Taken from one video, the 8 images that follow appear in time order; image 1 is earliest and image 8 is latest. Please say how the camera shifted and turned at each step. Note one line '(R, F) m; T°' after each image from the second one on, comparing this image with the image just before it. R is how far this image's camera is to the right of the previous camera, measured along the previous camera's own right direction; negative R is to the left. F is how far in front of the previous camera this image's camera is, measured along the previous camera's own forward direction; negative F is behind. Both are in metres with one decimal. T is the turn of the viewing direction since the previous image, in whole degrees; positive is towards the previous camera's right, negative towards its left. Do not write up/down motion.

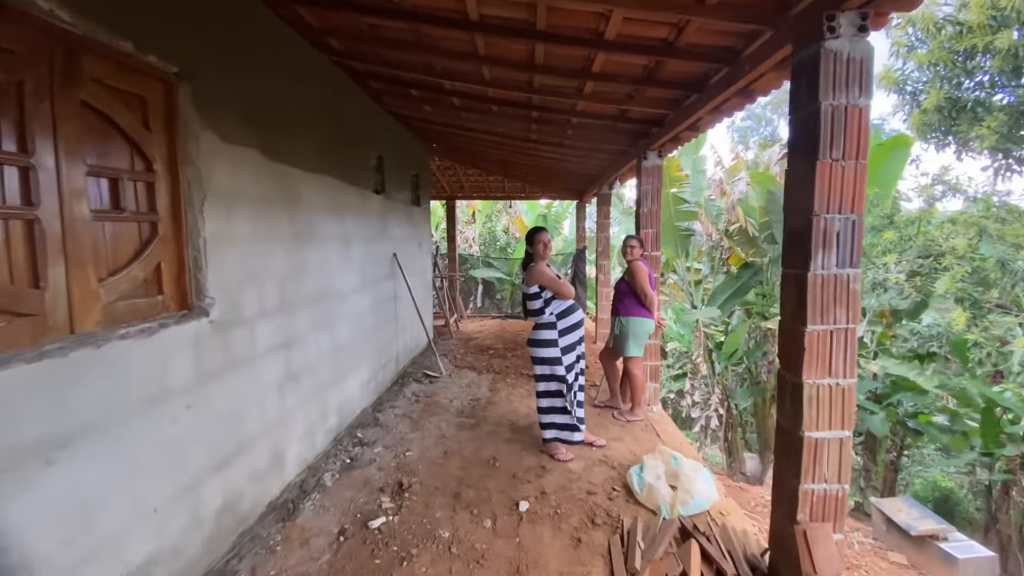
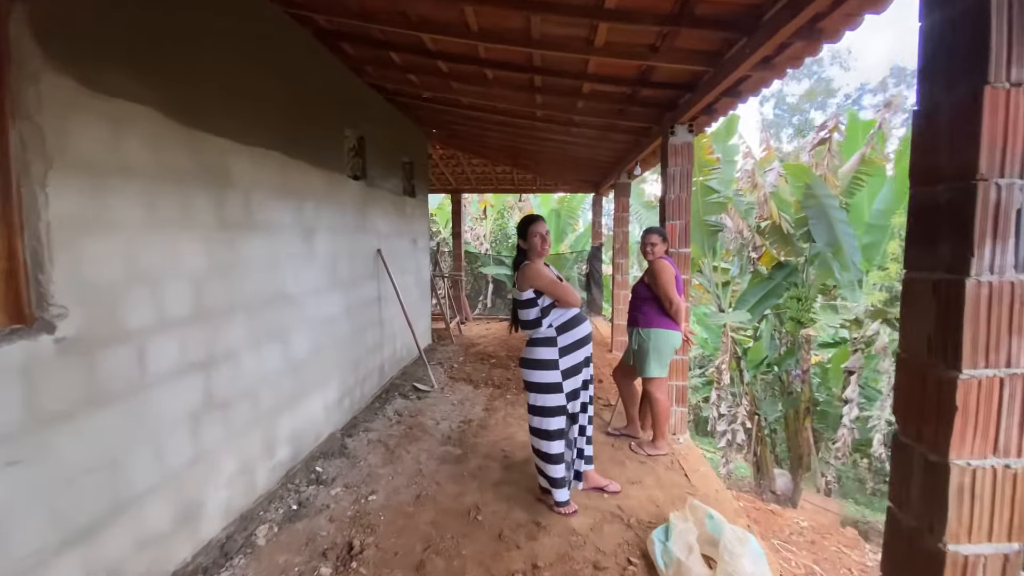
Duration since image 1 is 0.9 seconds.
(+0.2, +0.7) m; -2°
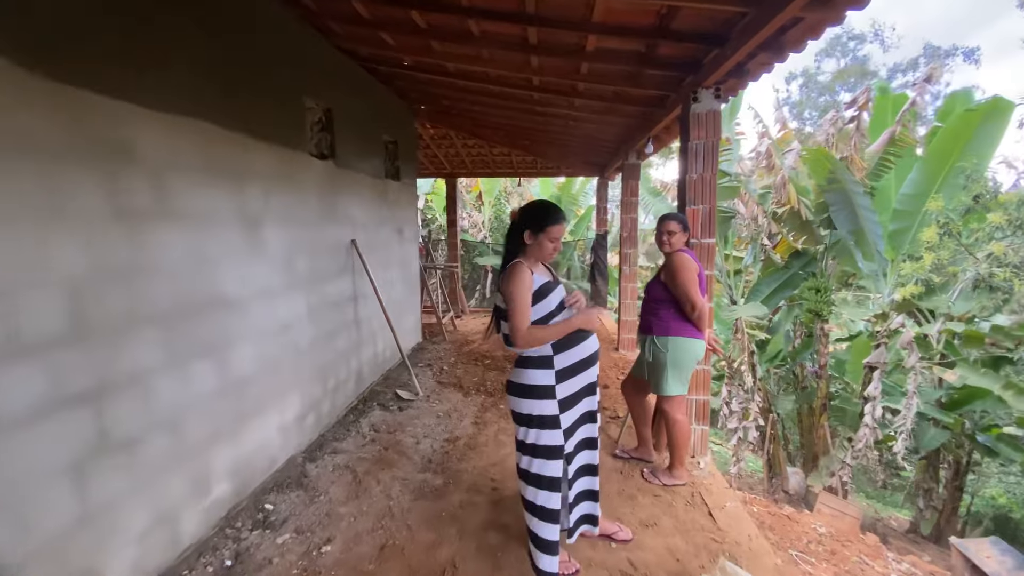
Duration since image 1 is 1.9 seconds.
(+0.1, +0.5) m; 0°
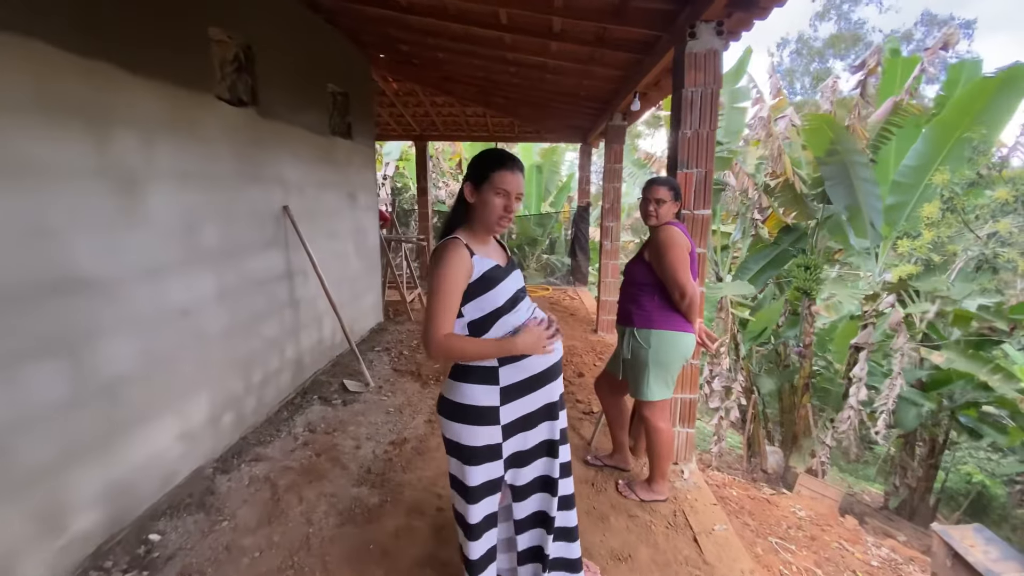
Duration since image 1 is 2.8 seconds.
(+0.2, +0.5) m; +2°
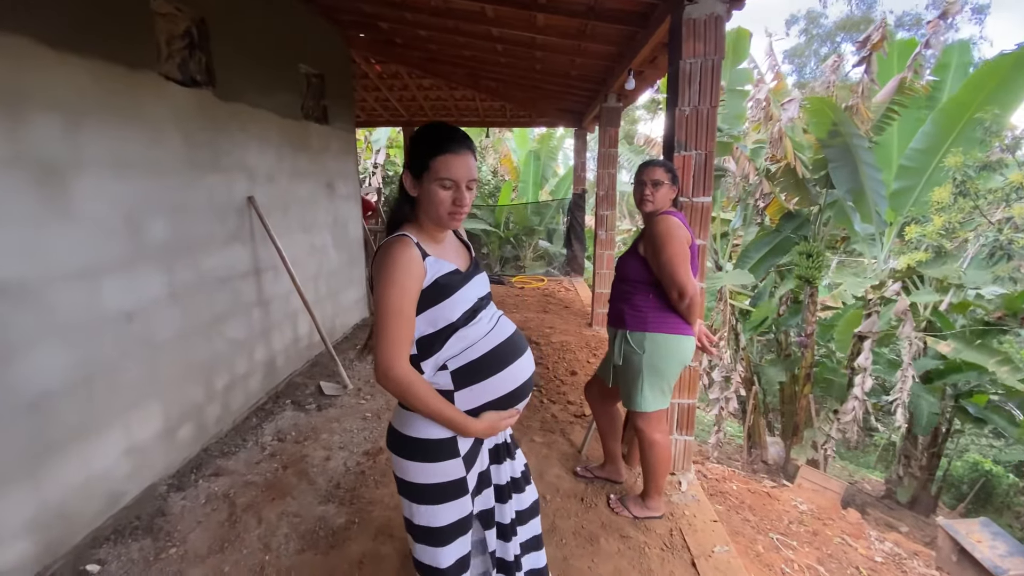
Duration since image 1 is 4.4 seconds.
(+0.1, +0.2) m; 0°
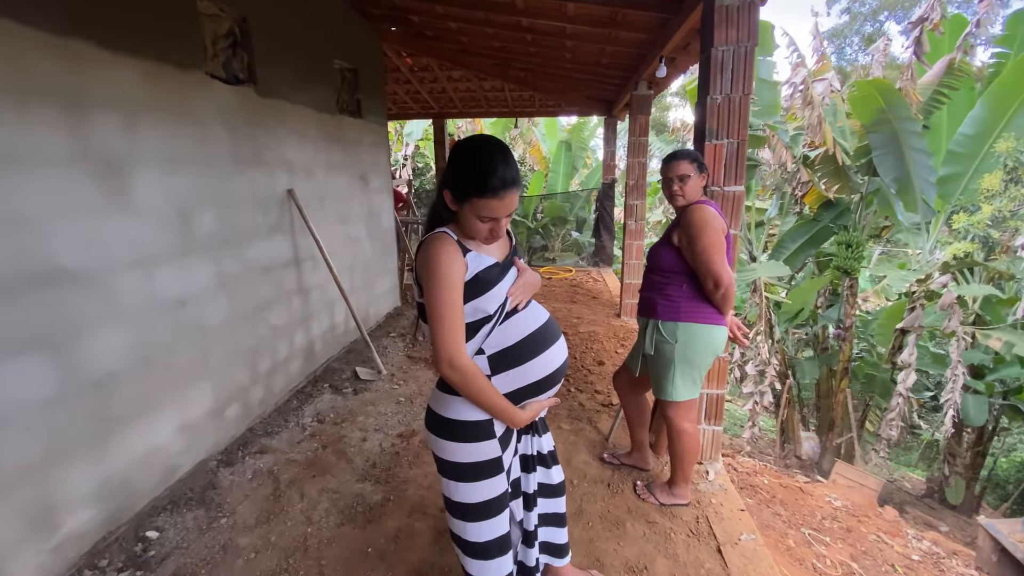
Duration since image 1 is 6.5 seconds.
(0.0, 0.0) m; -3°
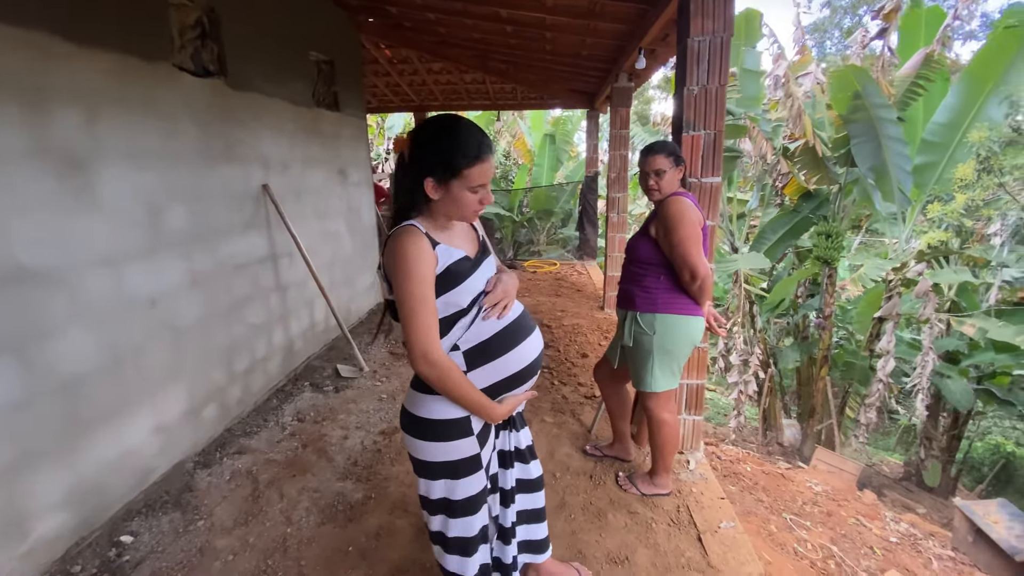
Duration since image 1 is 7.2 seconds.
(0.0, 0.0) m; +2°
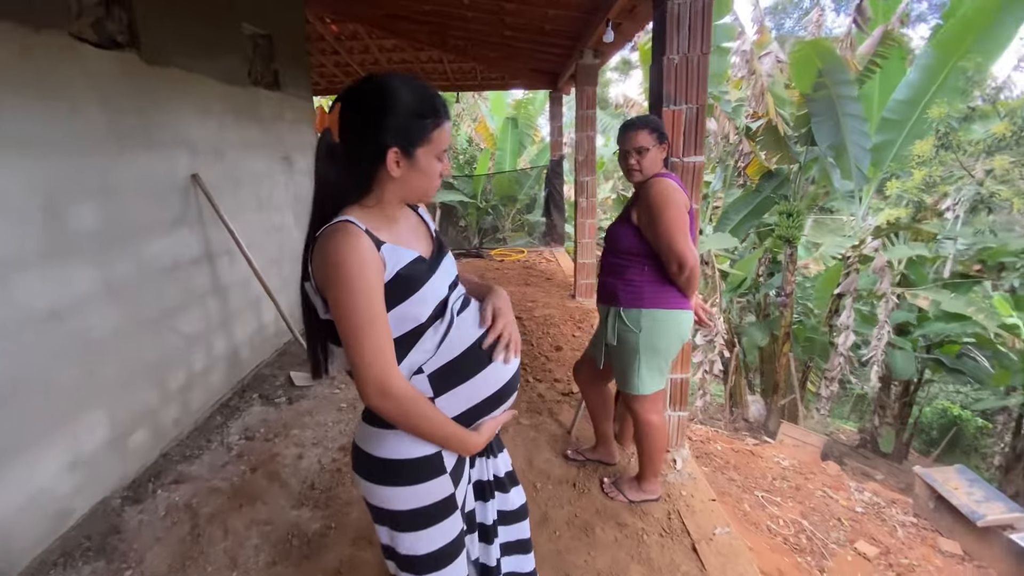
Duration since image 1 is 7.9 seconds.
(0.0, +0.2) m; +4°
